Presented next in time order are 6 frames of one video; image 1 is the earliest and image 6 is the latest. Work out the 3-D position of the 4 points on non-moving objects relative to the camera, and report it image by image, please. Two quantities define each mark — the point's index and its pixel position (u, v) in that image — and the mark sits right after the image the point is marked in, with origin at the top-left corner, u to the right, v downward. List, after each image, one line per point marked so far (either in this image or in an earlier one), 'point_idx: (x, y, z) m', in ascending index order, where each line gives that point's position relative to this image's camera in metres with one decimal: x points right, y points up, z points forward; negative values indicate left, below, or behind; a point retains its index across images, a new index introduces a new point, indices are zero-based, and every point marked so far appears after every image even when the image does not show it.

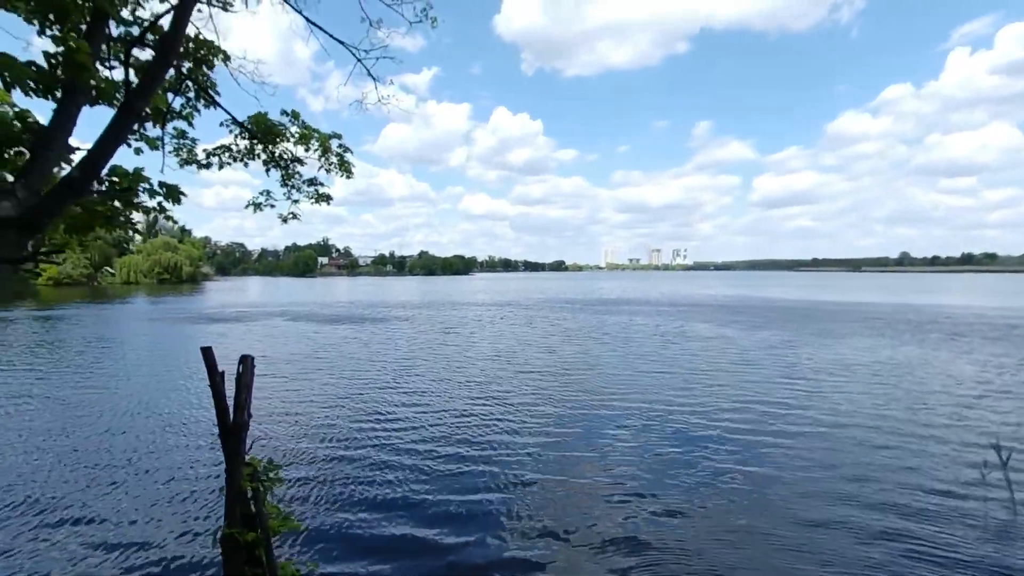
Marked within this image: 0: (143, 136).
0: (-5.5, +2.4, +7.3) m
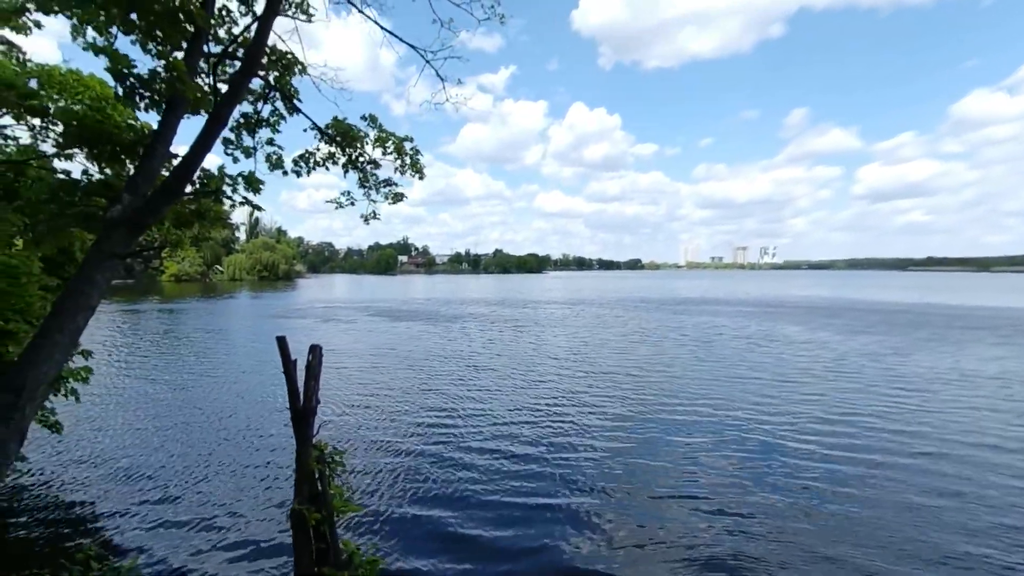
0: (-4.5, +2.4, +7.9) m
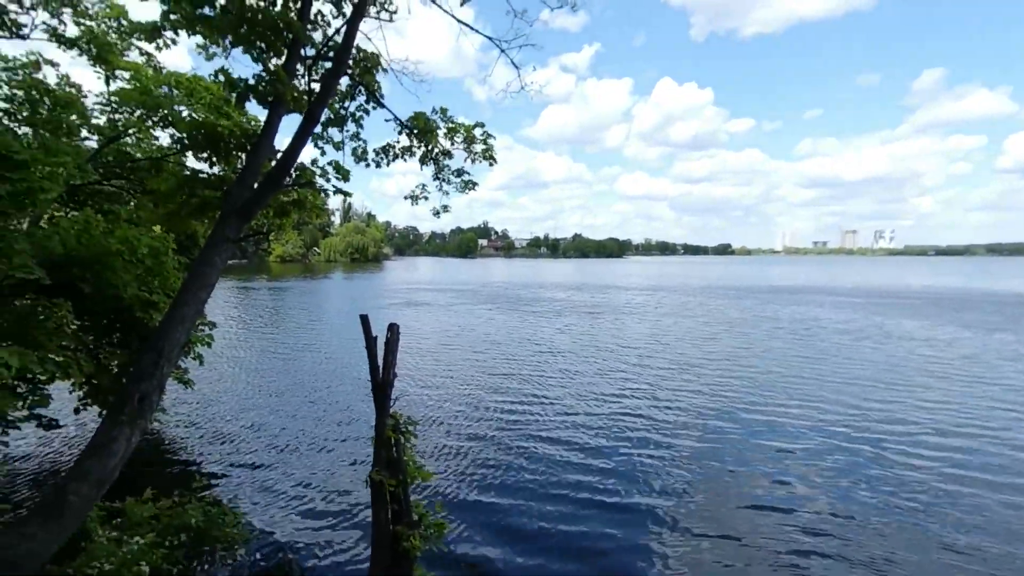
0: (-3.4, +2.7, +8.6) m
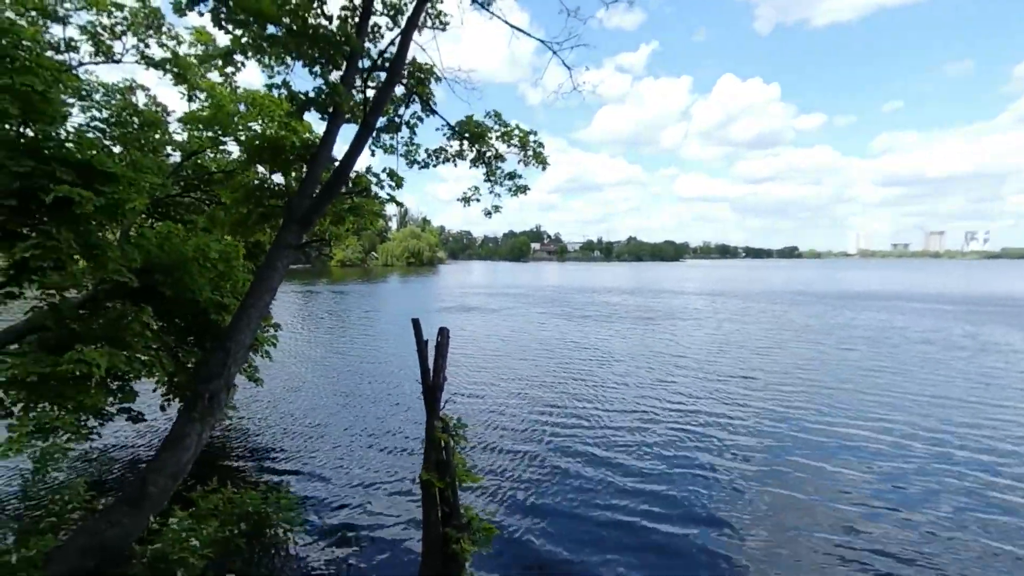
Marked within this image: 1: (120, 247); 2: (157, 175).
0: (-2.5, +2.6, +8.8) m
1: (-7.9, +0.8, +9.6) m
2: (-7.6, +2.4, +10.2) m
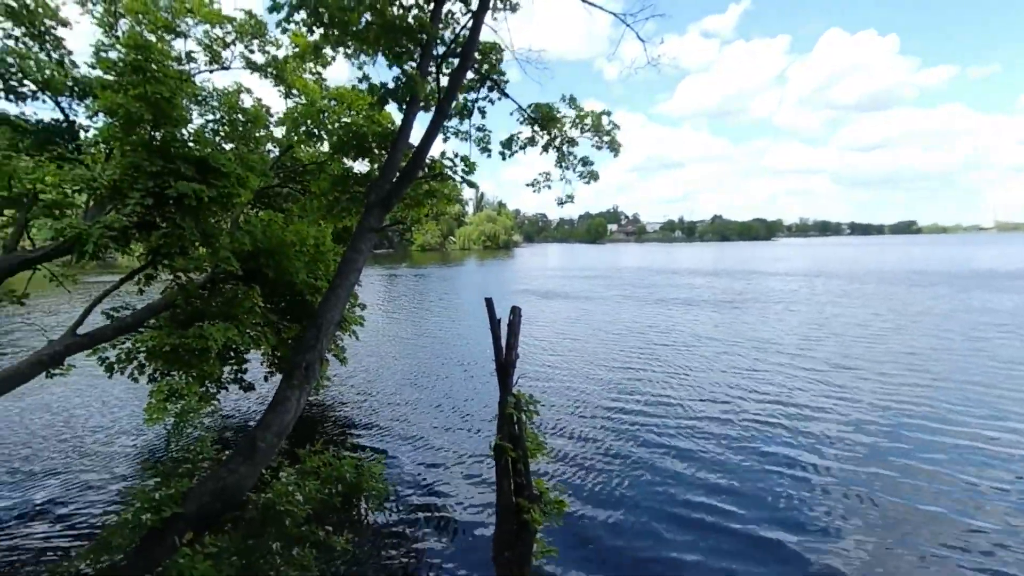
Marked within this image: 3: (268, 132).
0: (-1.2, +2.9, +9.1) m
1: (-6.4, +1.2, +10.8) m
2: (-6.0, +2.8, +11.3) m
3: (-6.9, +4.4, +13.4) m
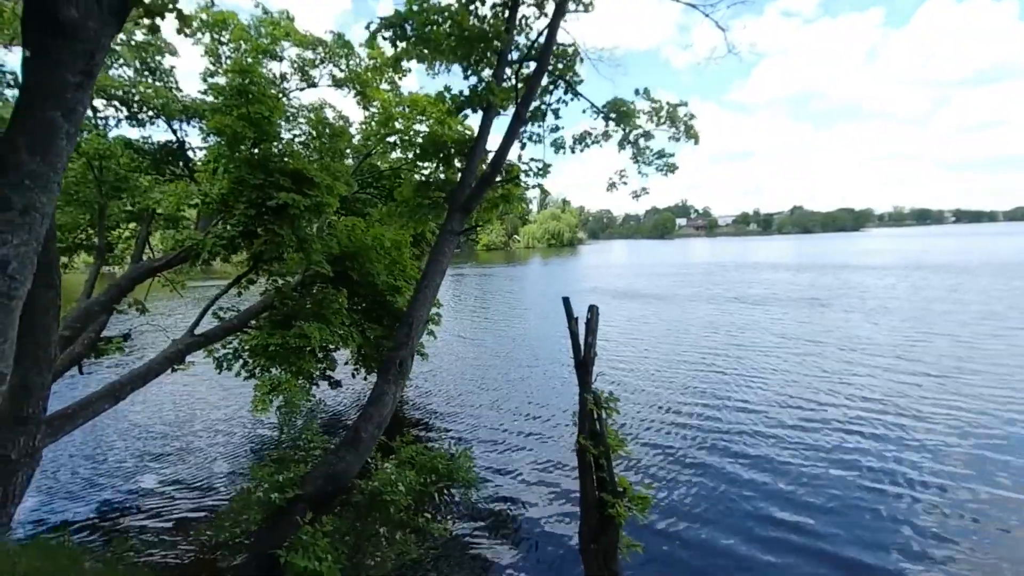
0: (+0.3, +3.0, +9.3) m
1: (-4.6, +1.2, +11.7) m
2: (-4.2, +2.8, +12.1) m
3: (-4.8, +4.3, +14.3) m
